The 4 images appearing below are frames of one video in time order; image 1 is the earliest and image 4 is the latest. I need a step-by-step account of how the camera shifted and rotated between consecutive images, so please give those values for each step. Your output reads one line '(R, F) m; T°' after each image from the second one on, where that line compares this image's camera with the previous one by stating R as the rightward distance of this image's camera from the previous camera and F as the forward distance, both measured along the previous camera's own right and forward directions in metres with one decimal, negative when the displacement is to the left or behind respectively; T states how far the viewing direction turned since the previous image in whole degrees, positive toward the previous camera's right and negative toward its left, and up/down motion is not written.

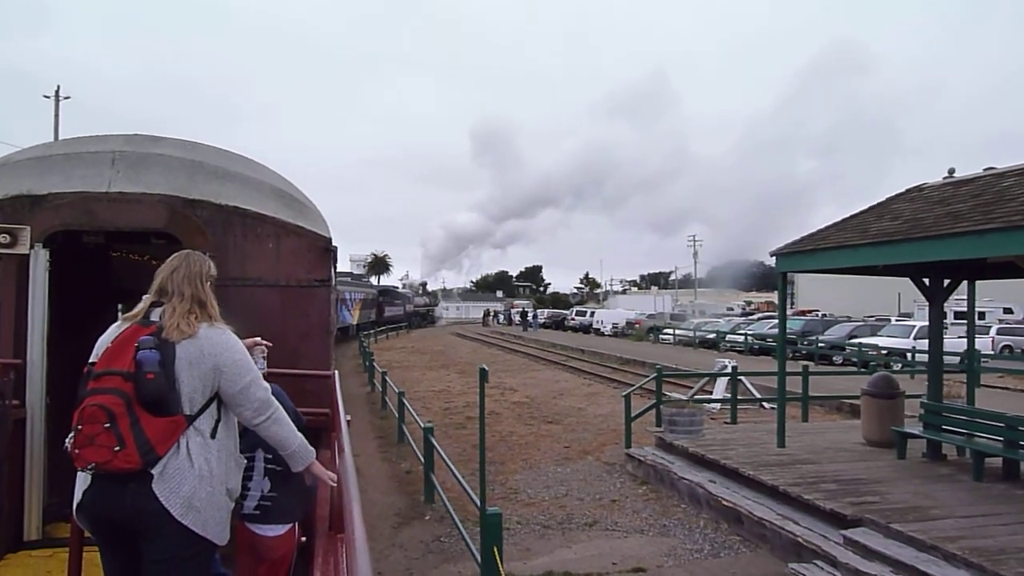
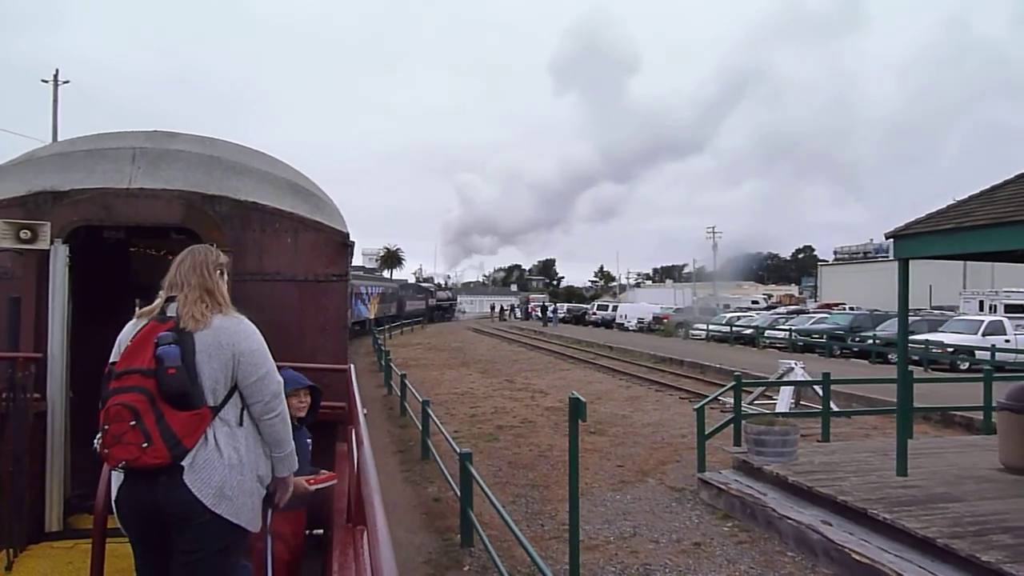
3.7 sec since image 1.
(-0.4, +1.7) m; -1°
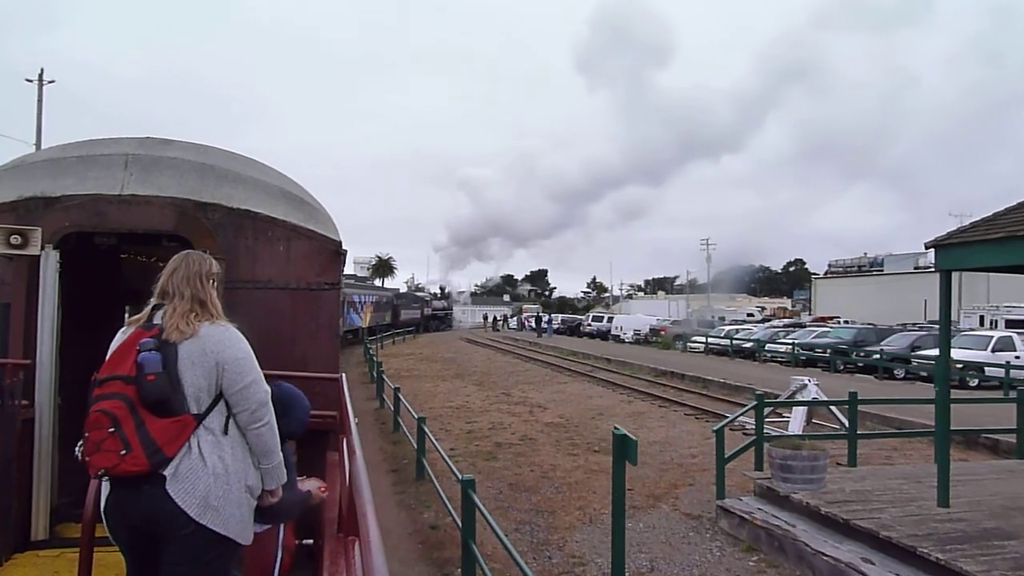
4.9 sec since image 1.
(-0.2, +0.6) m; +1°
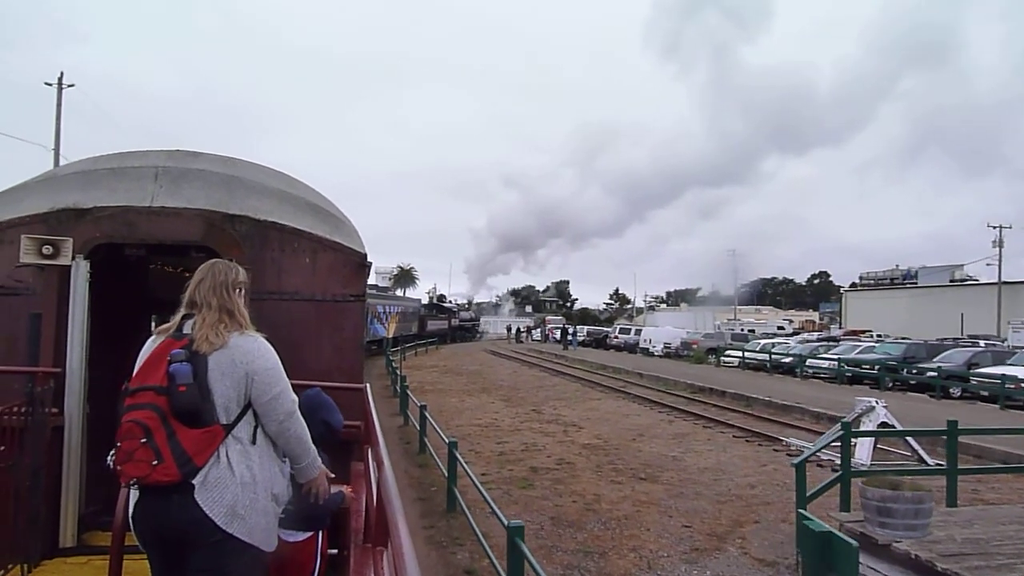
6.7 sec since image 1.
(-0.3, +1.0) m; -2°
